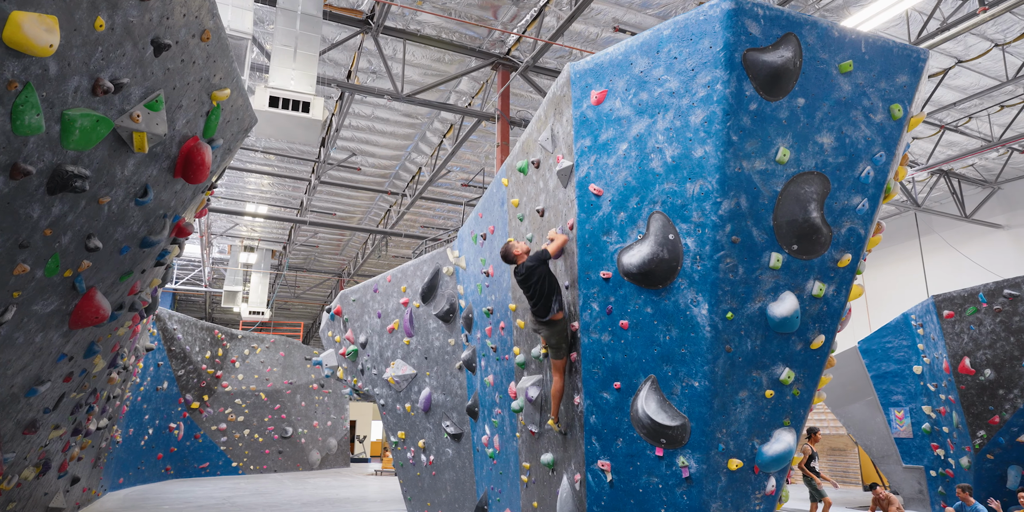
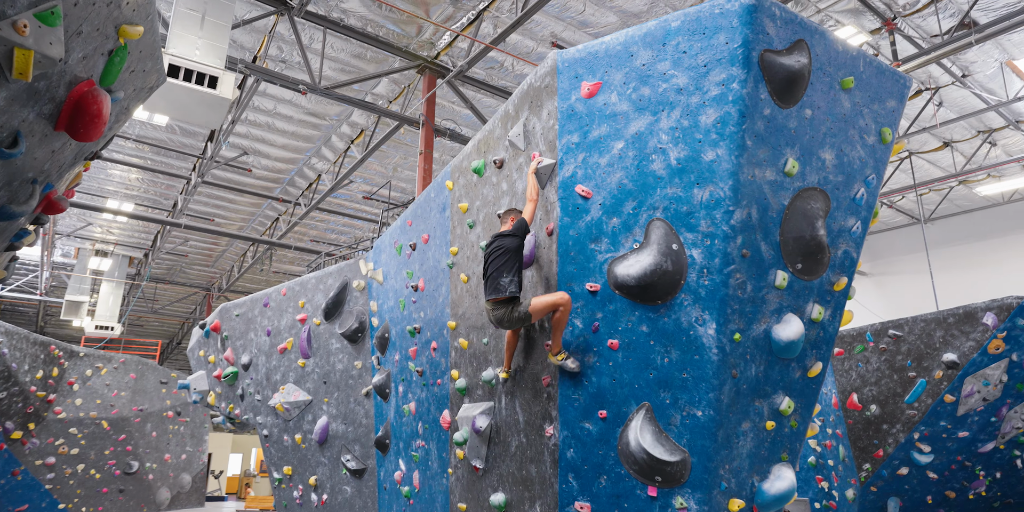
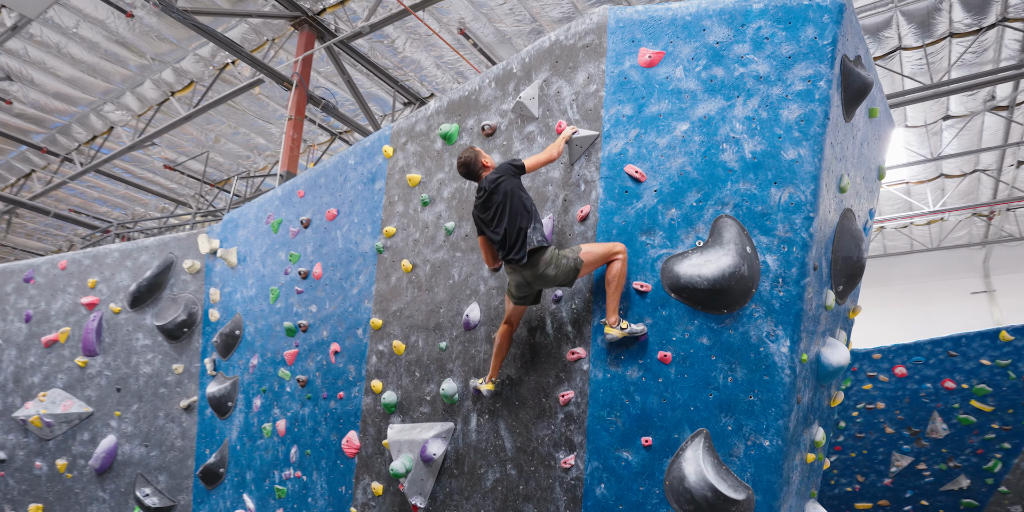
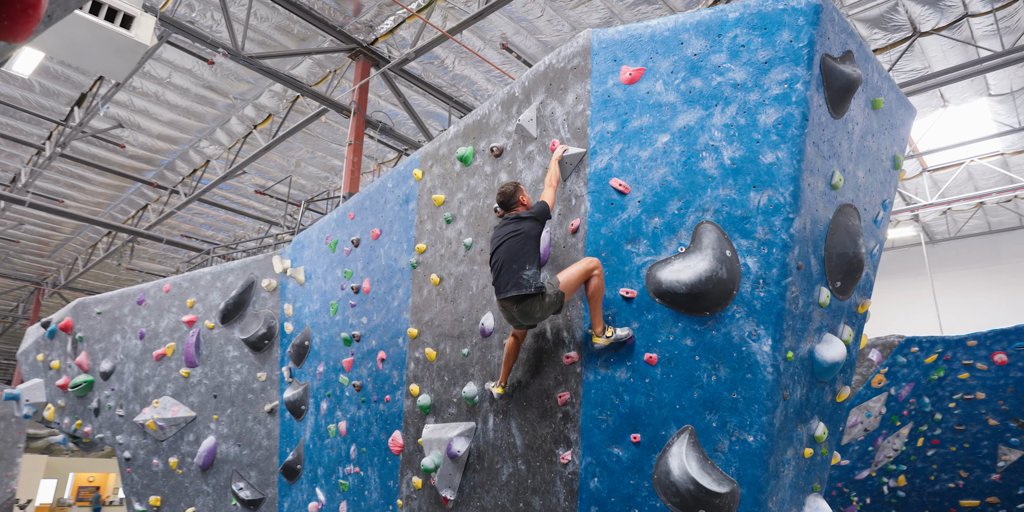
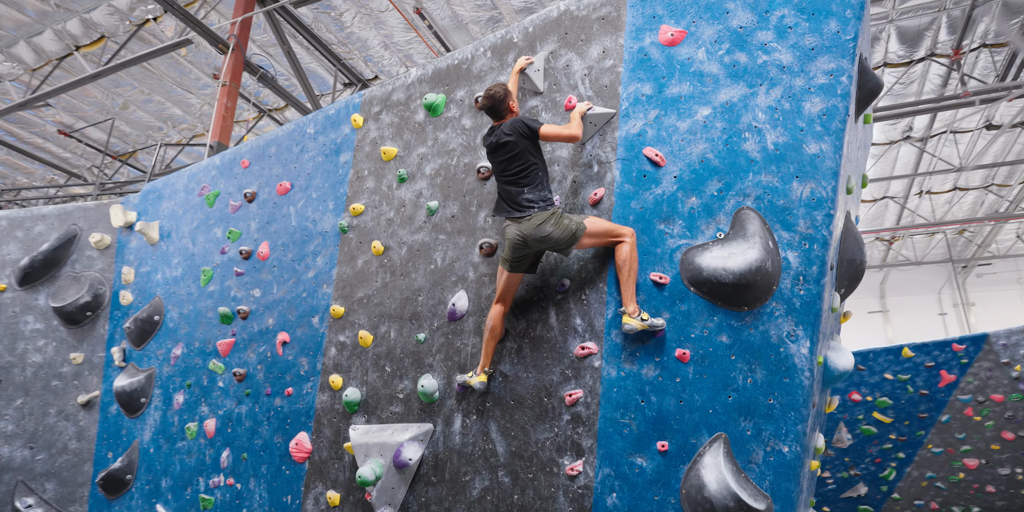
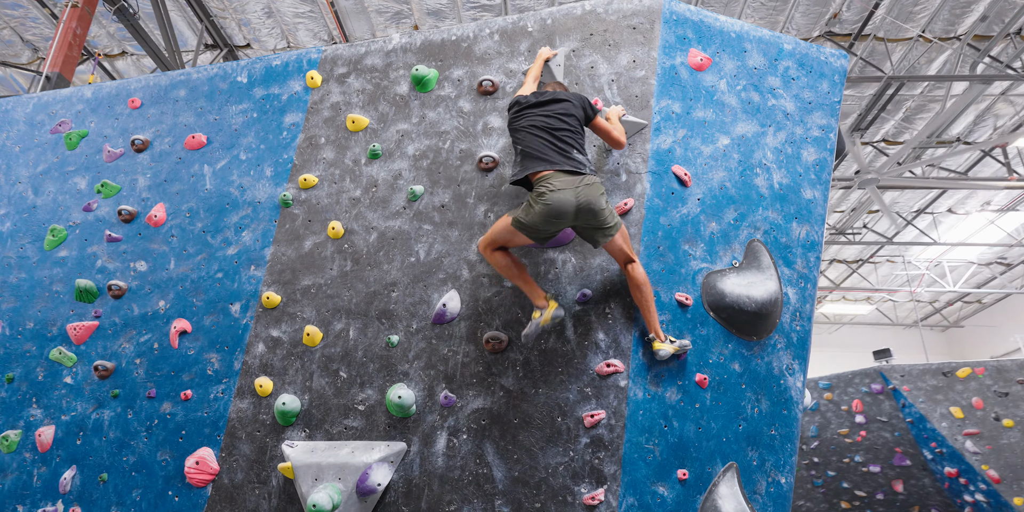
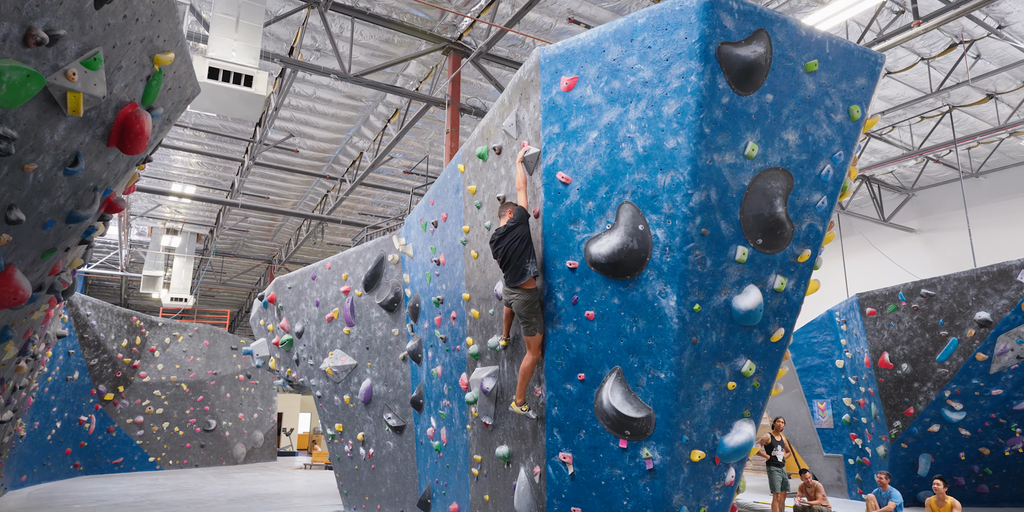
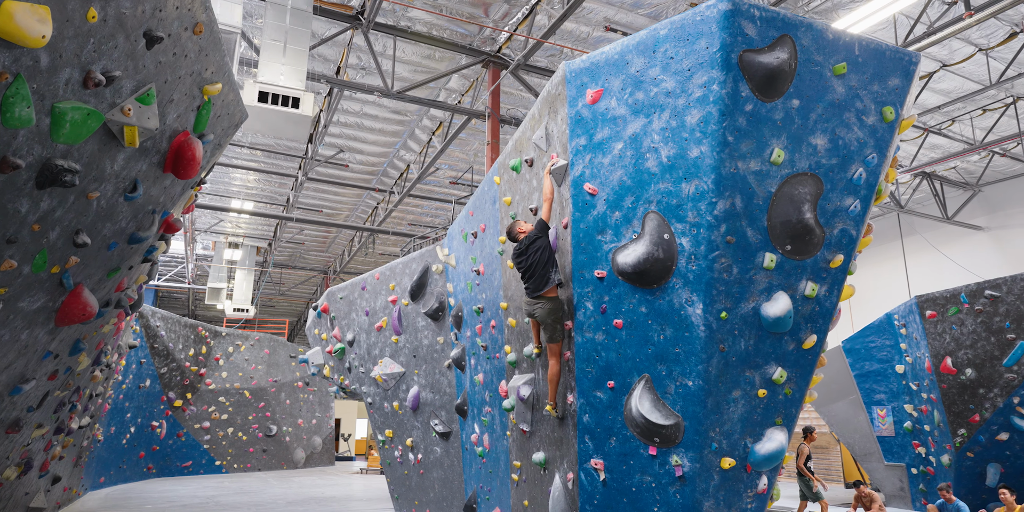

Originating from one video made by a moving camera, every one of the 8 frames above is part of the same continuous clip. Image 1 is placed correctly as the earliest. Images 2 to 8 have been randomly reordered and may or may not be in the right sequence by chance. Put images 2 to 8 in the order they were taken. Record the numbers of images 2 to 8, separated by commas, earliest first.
8, 7, 2, 4, 3, 5, 6
